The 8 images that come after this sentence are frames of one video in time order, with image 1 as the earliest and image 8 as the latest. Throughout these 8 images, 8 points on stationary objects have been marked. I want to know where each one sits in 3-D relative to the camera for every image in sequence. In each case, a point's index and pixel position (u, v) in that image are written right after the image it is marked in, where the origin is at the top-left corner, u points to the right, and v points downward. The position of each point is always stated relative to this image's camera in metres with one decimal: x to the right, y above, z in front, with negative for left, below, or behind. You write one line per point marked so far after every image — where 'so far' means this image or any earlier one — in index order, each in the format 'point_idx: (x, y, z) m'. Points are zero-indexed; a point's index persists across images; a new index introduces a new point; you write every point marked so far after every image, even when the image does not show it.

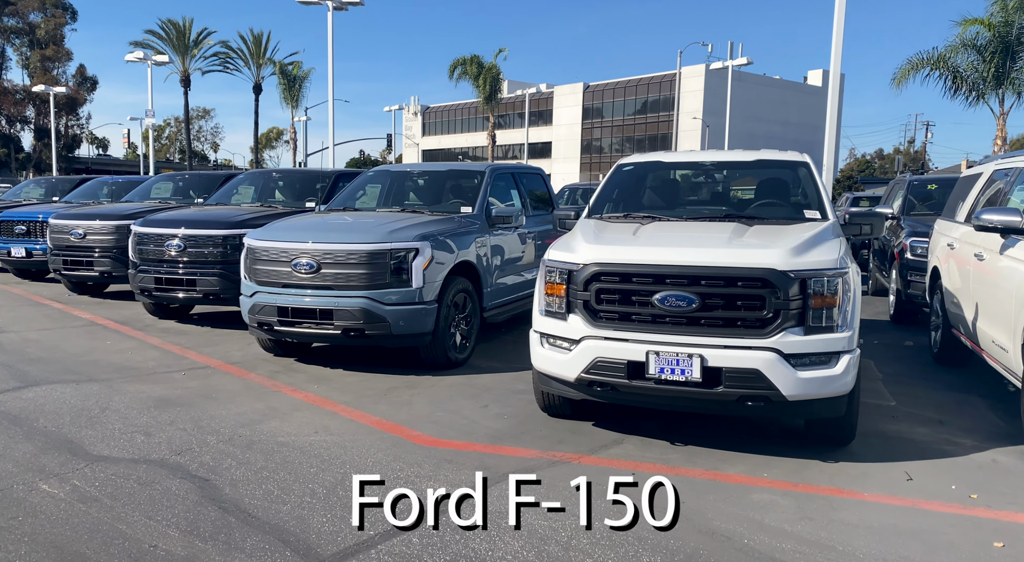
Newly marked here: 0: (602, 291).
0: (+0.5, -0.1, +4.4) m
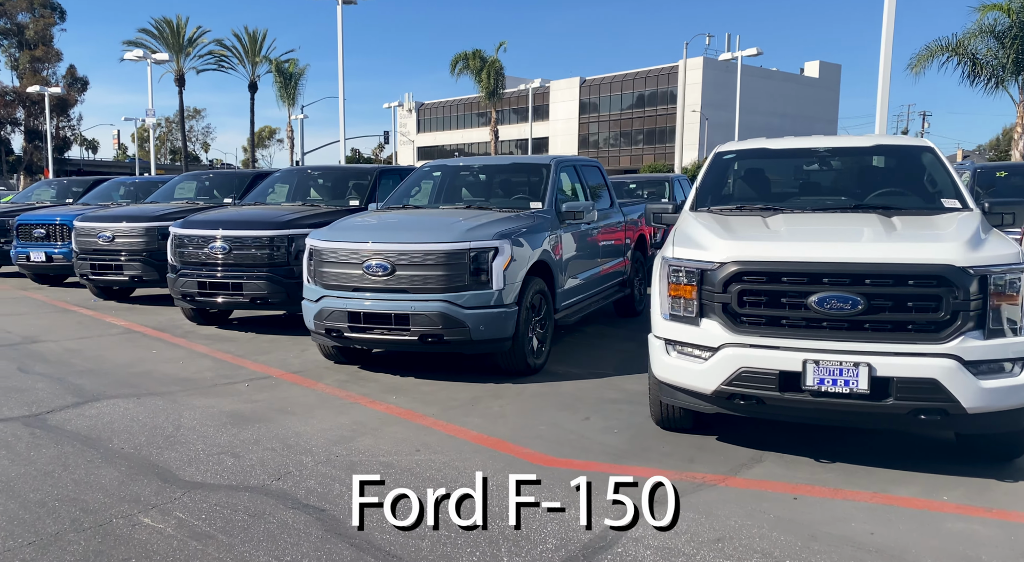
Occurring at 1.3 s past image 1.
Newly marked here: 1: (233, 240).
0: (+1.2, -0.1, +4.0) m
1: (-3.1, +0.5, +8.6) m
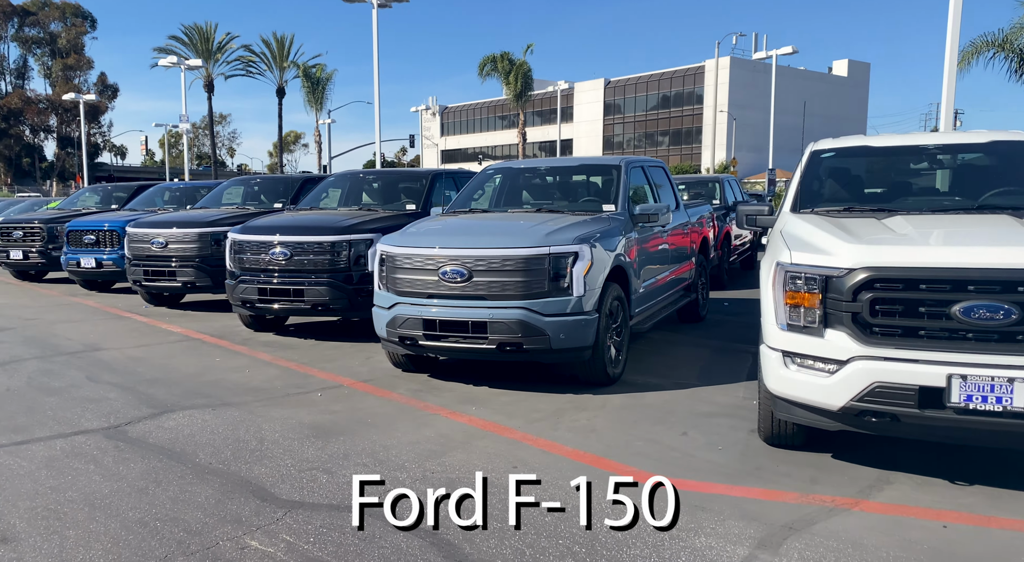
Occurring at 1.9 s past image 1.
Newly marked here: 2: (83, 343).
0: (+1.8, -0.1, +3.7) m
1: (-2.4, +0.4, +8.5) m
2: (-4.8, -0.7, +8.7) m
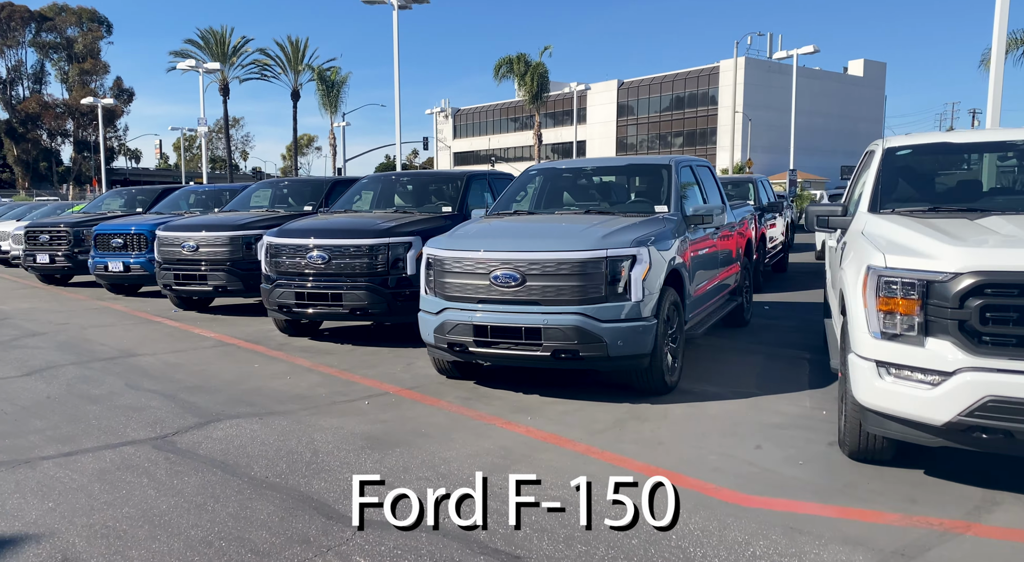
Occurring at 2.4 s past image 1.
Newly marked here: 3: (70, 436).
0: (+2.1, -0.1, +3.5) m
1: (-1.9, +0.3, +8.4) m
2: (-4.4, -0.8, +8.5) m
3: (-3.0, -1.1, +5.2) m
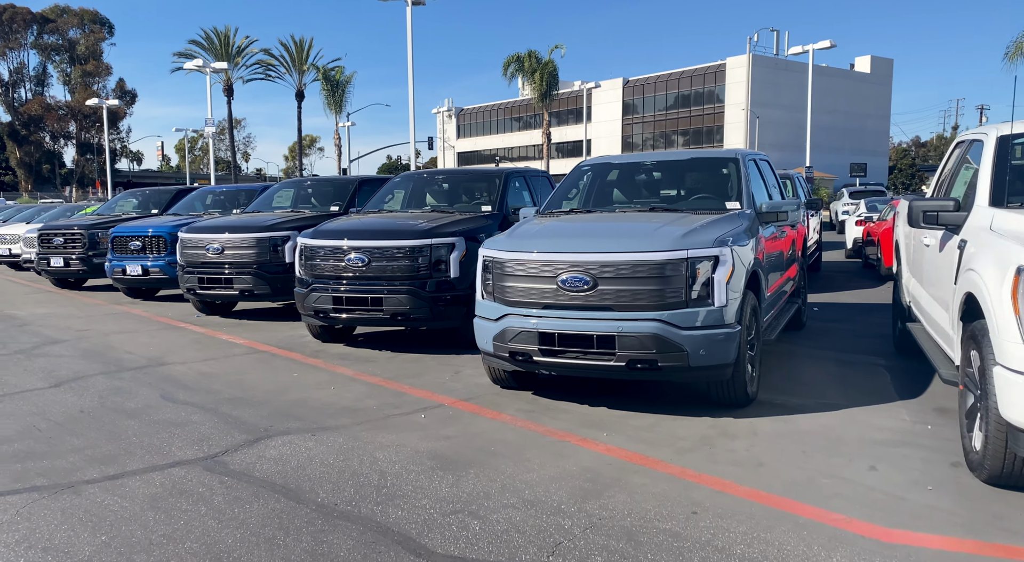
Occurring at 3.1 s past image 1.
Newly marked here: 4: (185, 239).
0: (+2.6, -0.1, +3.1) m
1: (-1.4, +0.3, +7.9) m
2: (-3.9, -0.8, +8.1) m
3: (-2.5, -1.1, +4.8) m
4: (-4.6, +0.6, +10.8) m
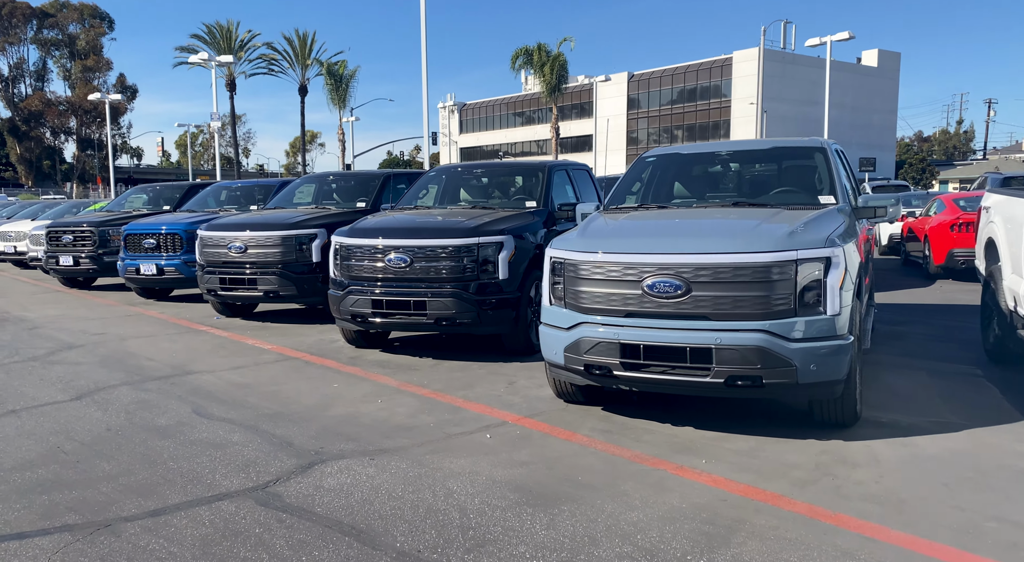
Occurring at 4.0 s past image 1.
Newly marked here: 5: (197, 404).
0: (+3.1, -0.2, +2.5) m
1: (-0.9, +0.3, +7.4) m
2: (-3.4, -0.8, +7.6) m
3: (-2.0, -1.1, +4.3) m
4: (-4.1, +0.6, +10.2) m
5: (-2.5, -1.0, +6.2) m
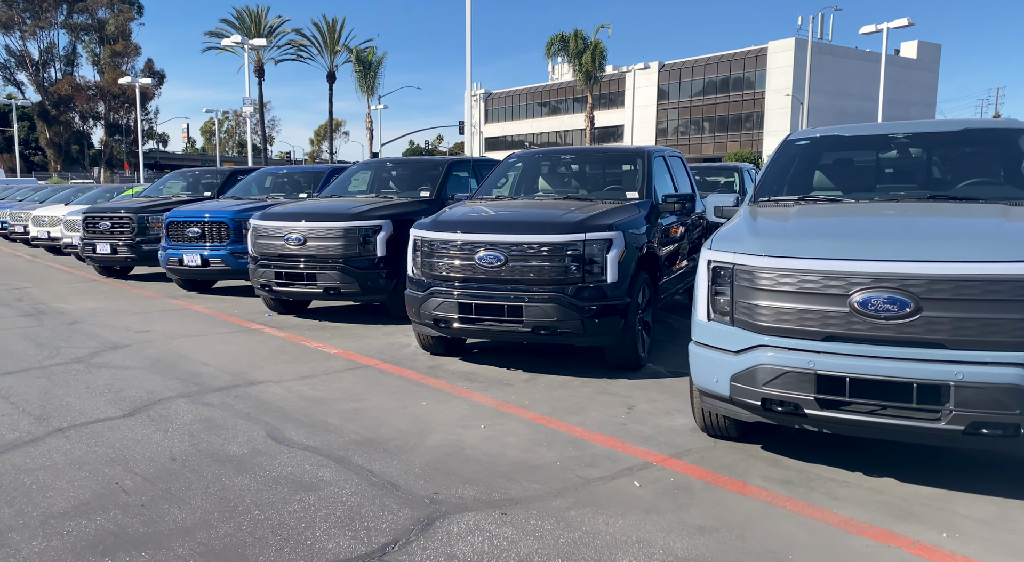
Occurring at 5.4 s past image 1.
0: (+3.9, -0.3, +1.4) m
1: (0.0, +0.3, +6.4) m
2: (-2.5, -0.8, +6.7) m
3: (-1.2, -1.2, +3.3) m
4: (-3.1, +0.7, +9.3) m
5: (-1.7, -1.0, +5.3) m
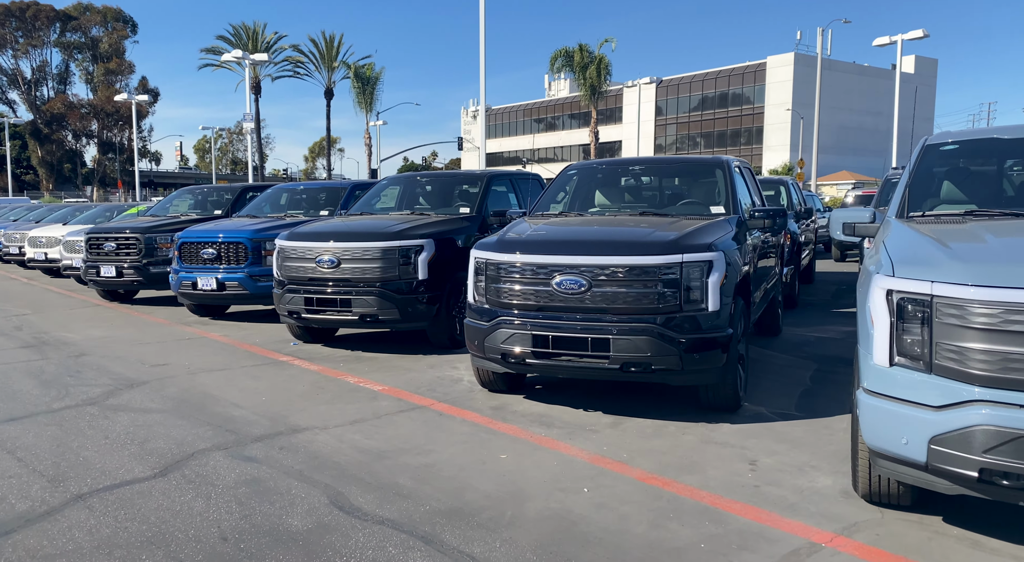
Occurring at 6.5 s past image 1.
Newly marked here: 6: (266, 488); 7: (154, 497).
0: (+4.5, -0.4, +0.6) m
1: (+0.6, +0.1, +5.6) m
2: (-1.8, -1.0, +5.8) m
3: (-0.5, -1.3, +2.5) m
4: (-2.5, +0.4, +8.5) m
5: (-1.0, -1.2, +4.4) m
6: (-1.4, -1.2, +4.4) m
7: (-2.0, -1.2, +4.3) m
